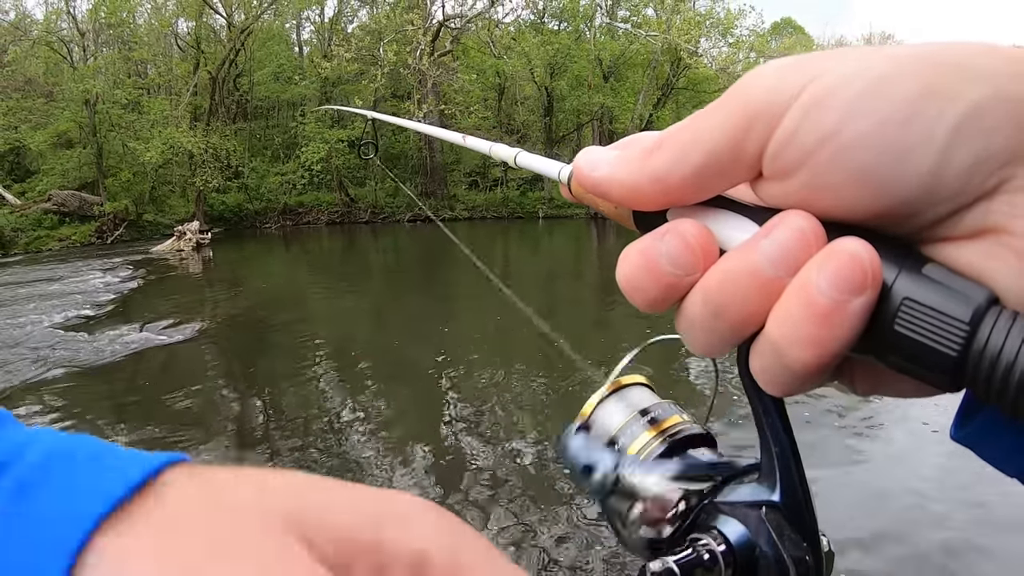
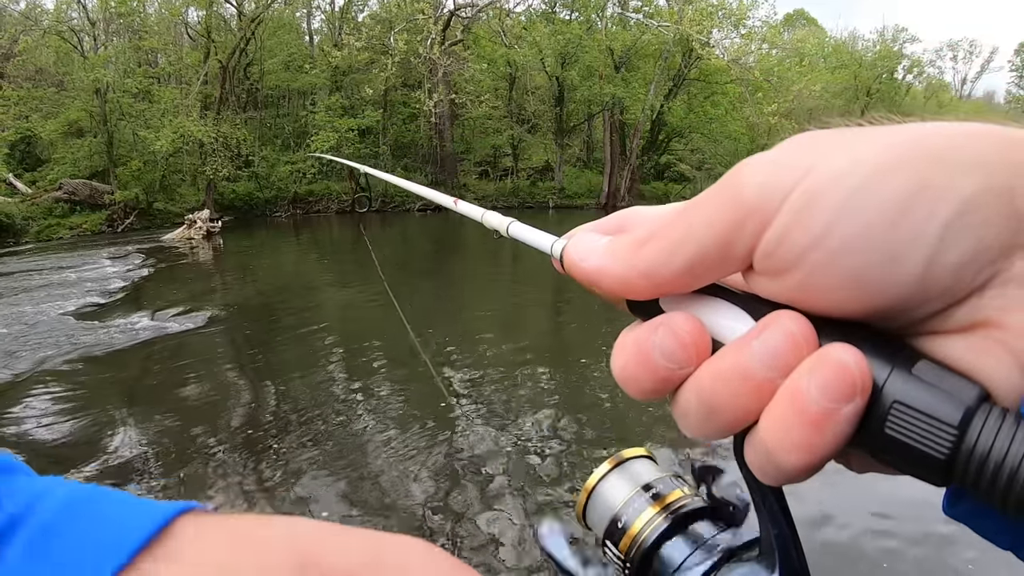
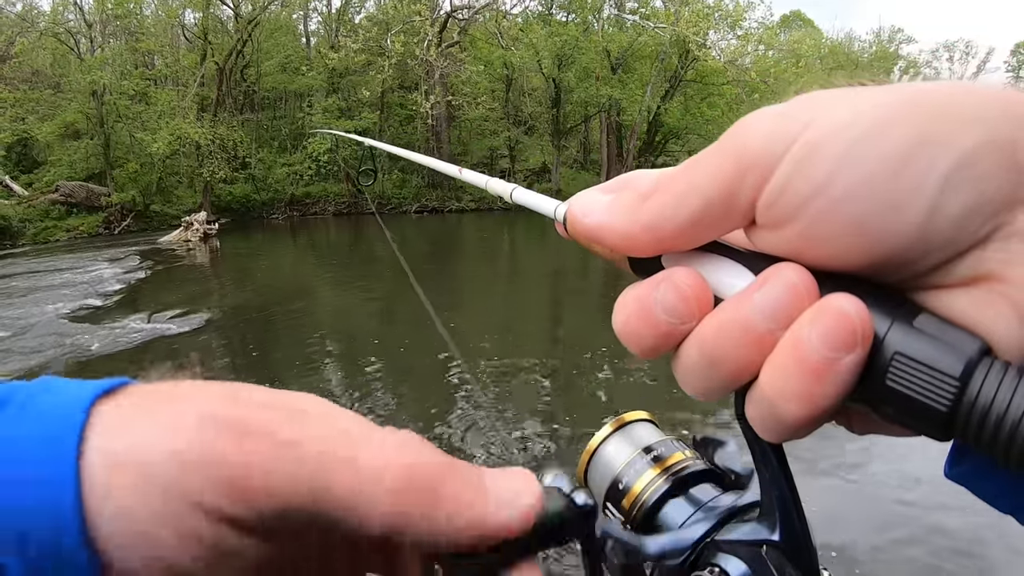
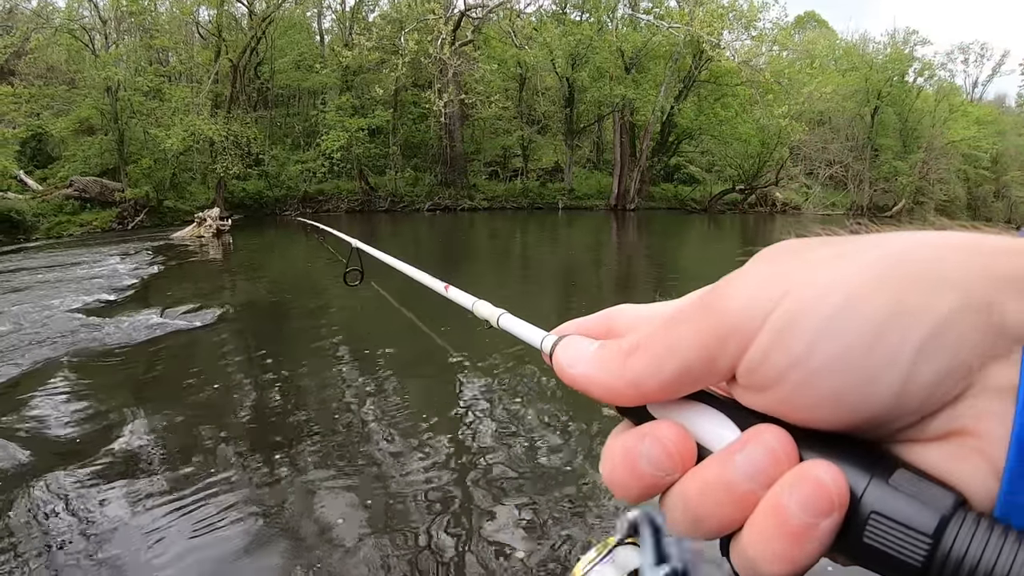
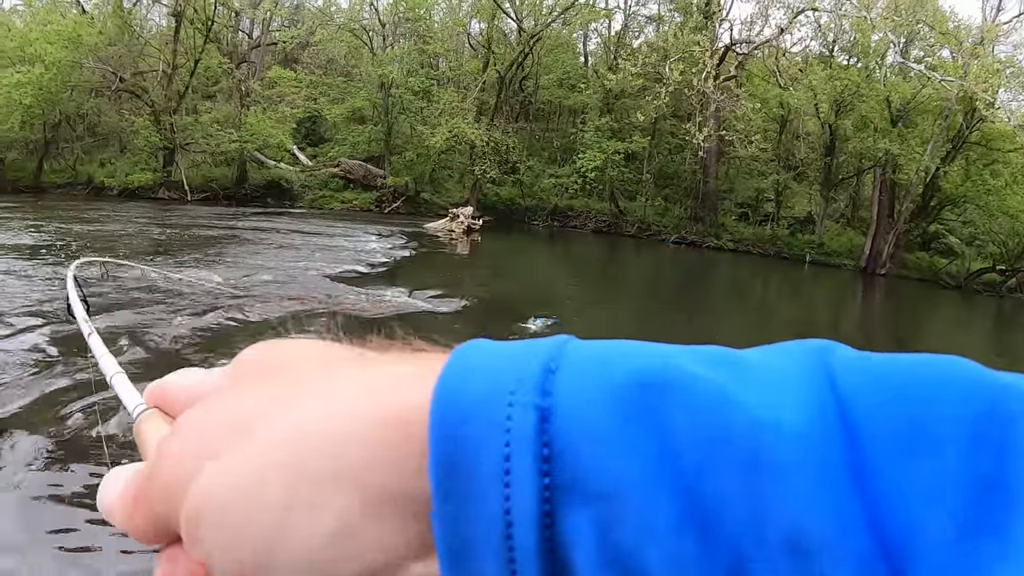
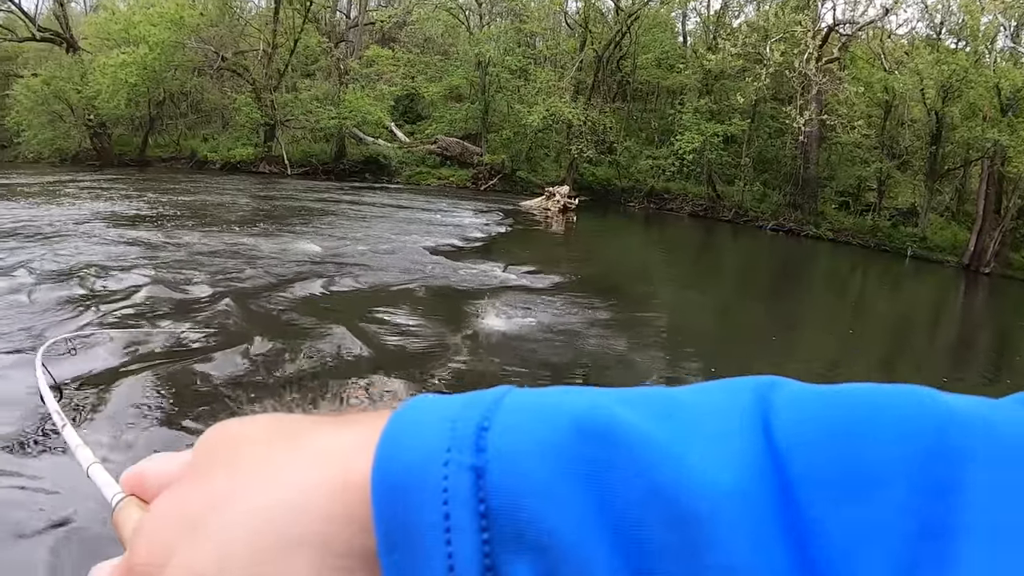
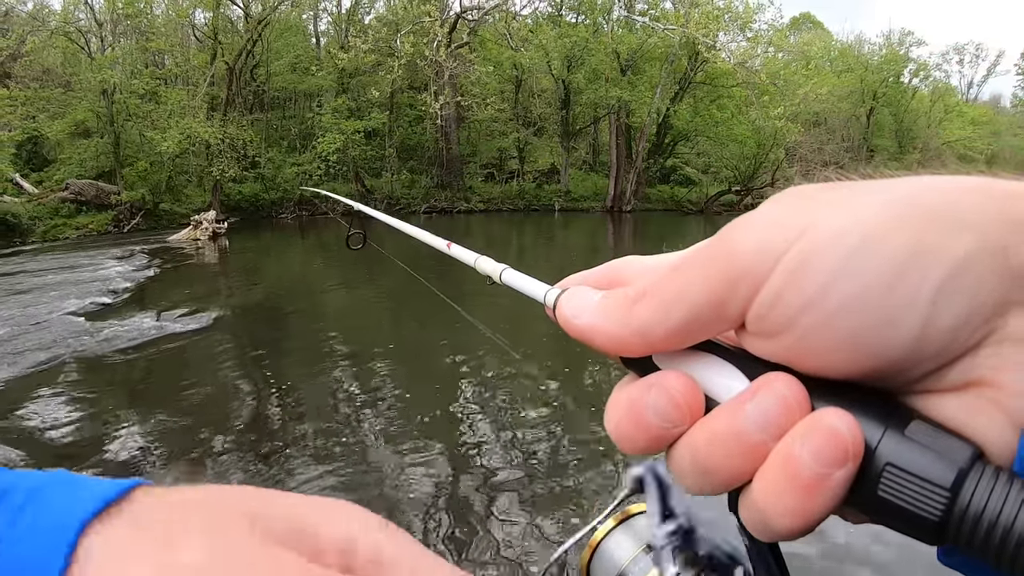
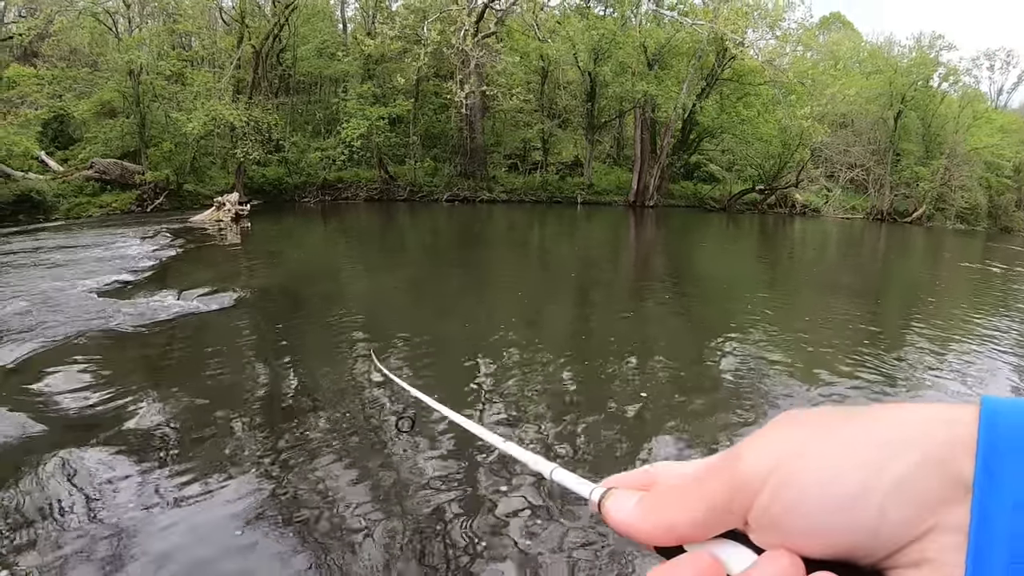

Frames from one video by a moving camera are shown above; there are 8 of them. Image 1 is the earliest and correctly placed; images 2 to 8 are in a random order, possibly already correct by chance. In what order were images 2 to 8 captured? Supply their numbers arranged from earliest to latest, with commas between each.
3, 2, 7, 4, 8, 5, 6
